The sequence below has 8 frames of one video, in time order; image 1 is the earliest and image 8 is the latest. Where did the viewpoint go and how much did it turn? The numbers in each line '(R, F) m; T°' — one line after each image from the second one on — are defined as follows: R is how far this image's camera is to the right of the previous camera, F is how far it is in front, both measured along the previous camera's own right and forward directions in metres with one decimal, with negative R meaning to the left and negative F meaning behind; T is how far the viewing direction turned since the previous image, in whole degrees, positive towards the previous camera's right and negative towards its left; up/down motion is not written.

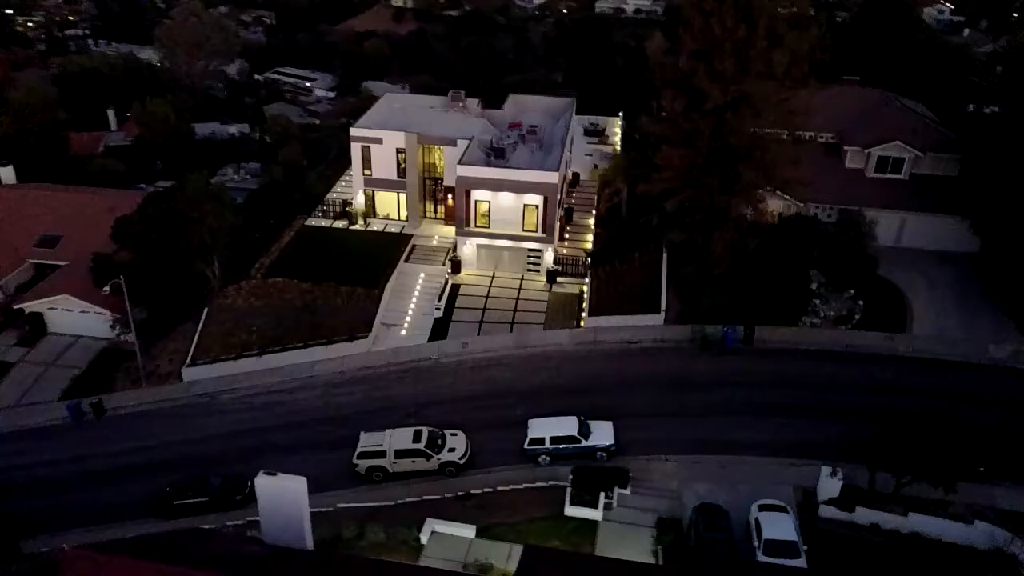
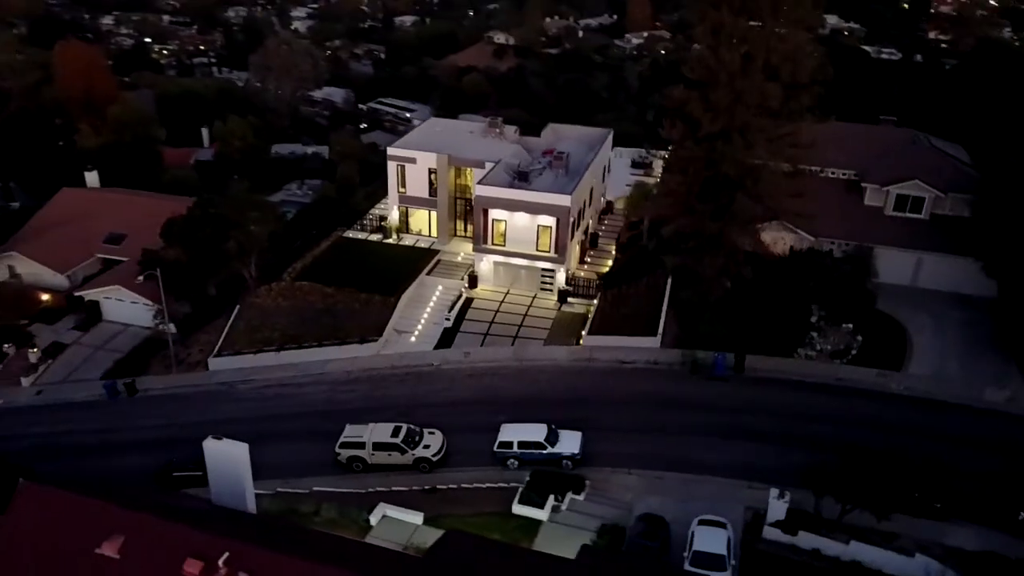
(+4.1, -1.2) m; -7°
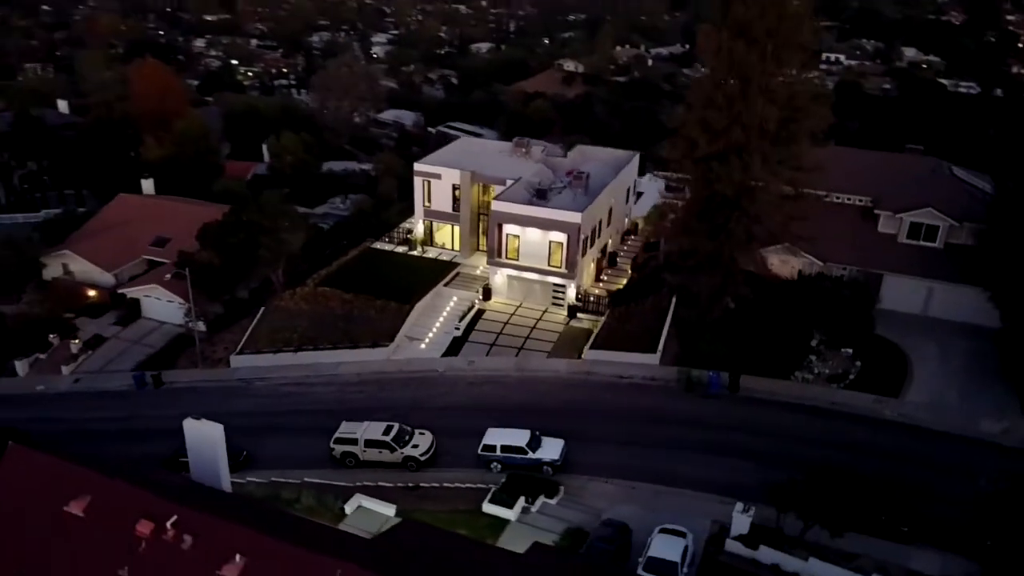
(+2.8, -0.9) m; -5°
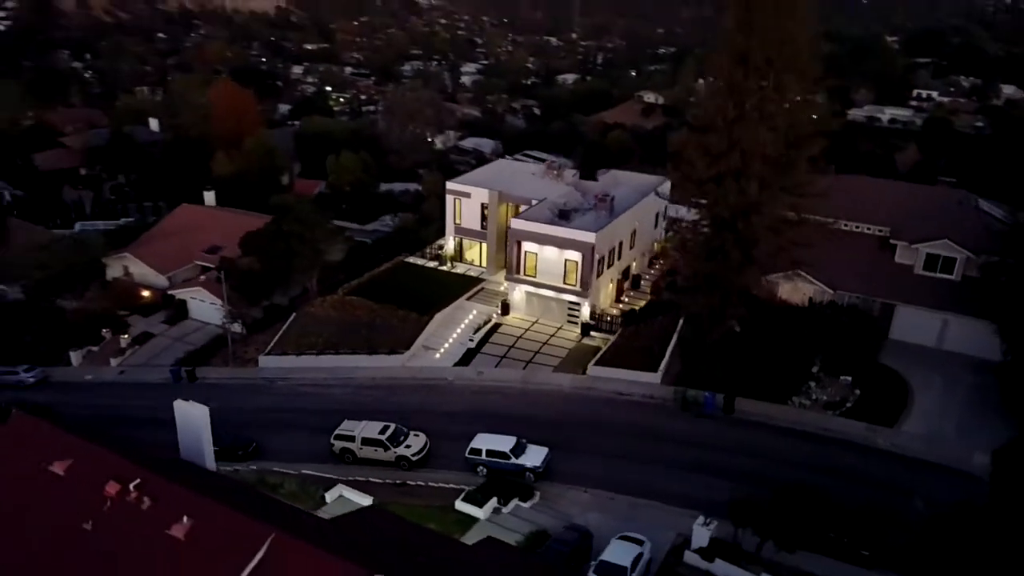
(+3.3, -1.0) m; -6°
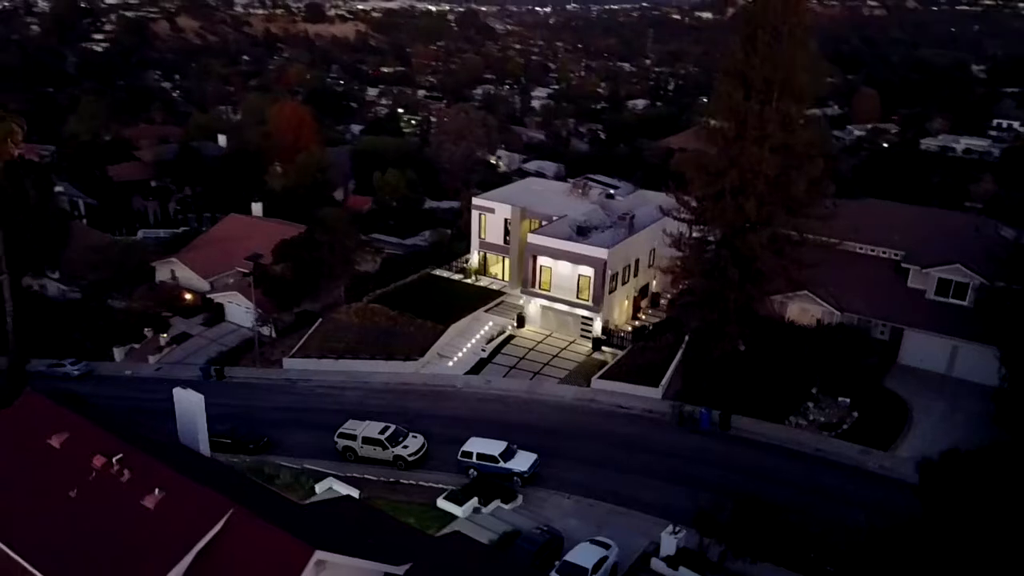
(+2.8, -0.9) m; -5°
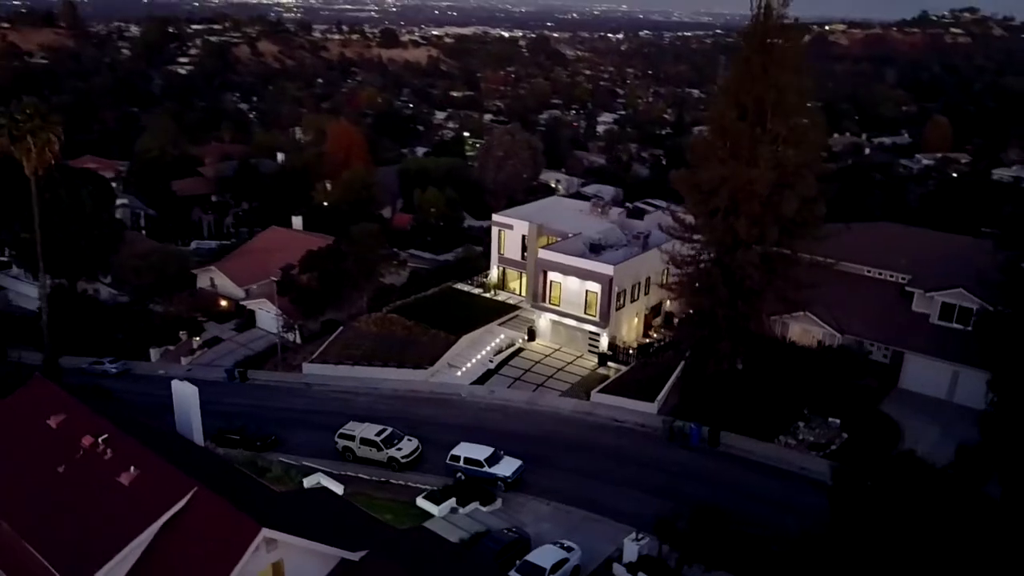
(+2.9, -0.9) m; -5°
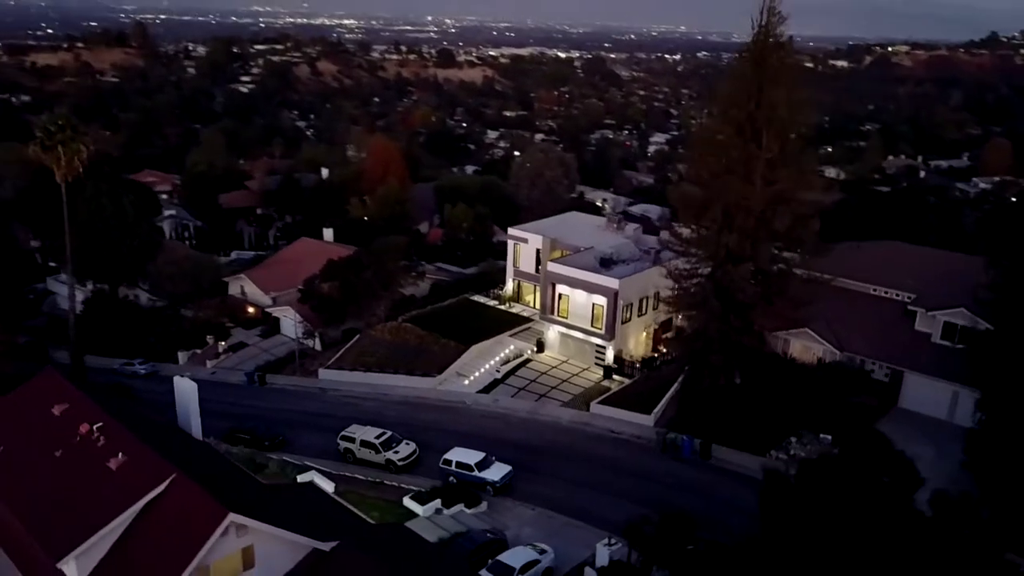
(+2.3, -0.7) m; -4°
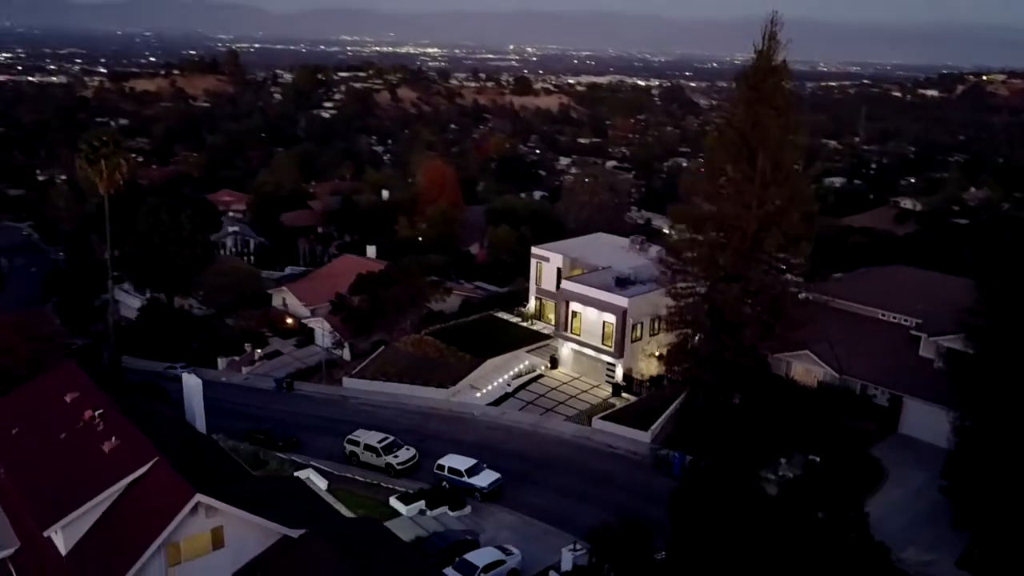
(+3.3, -1.0) m; -5°
